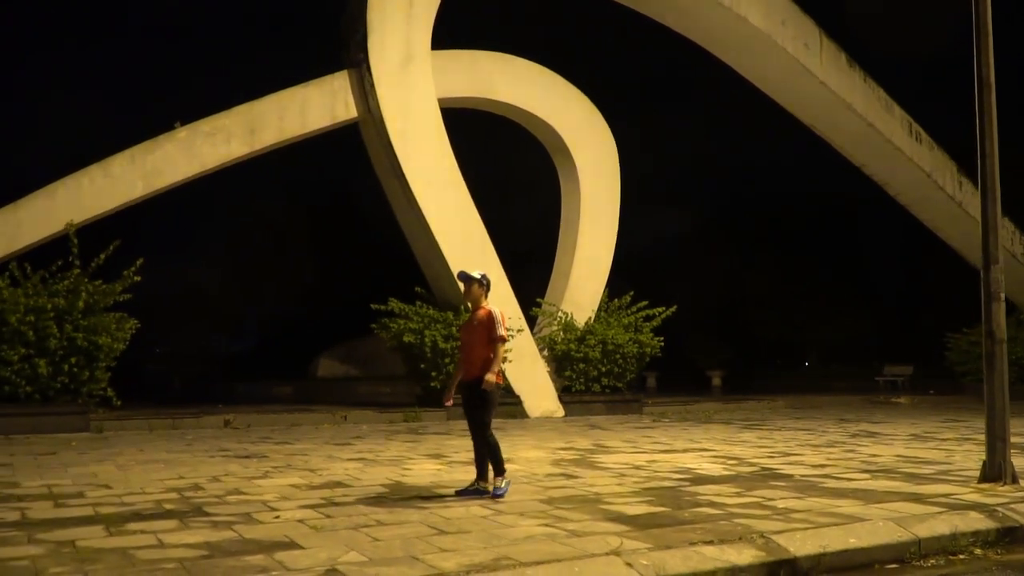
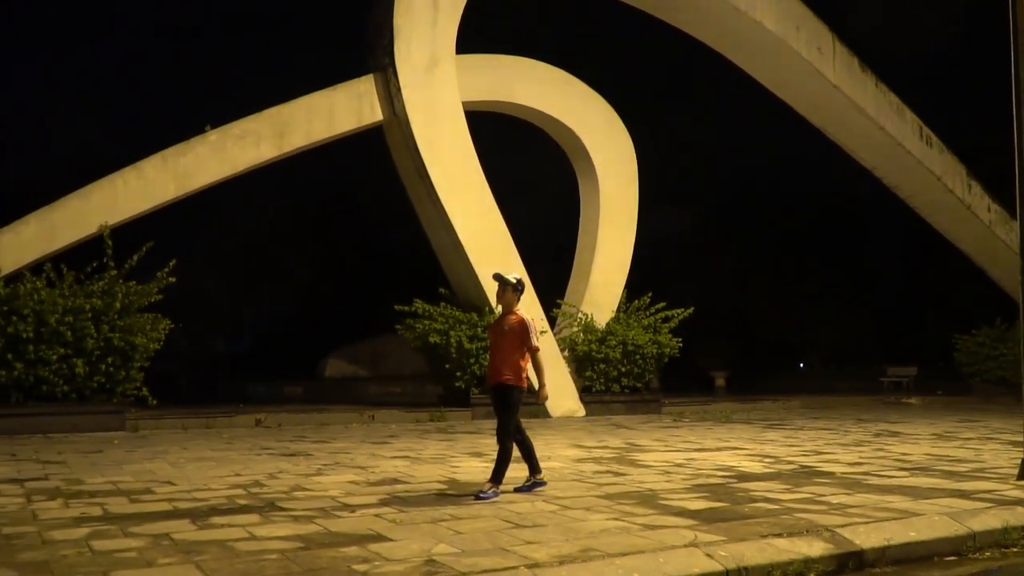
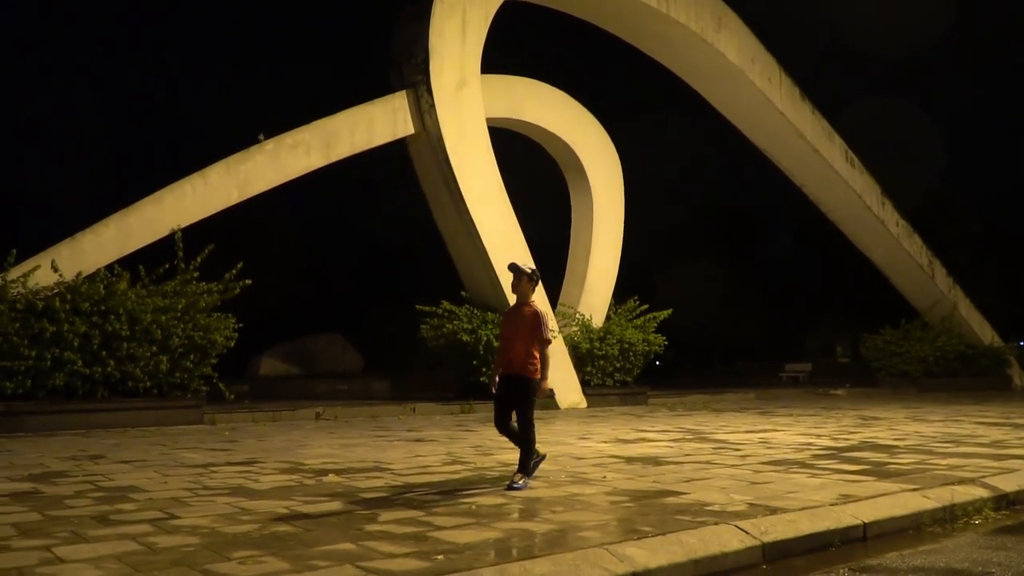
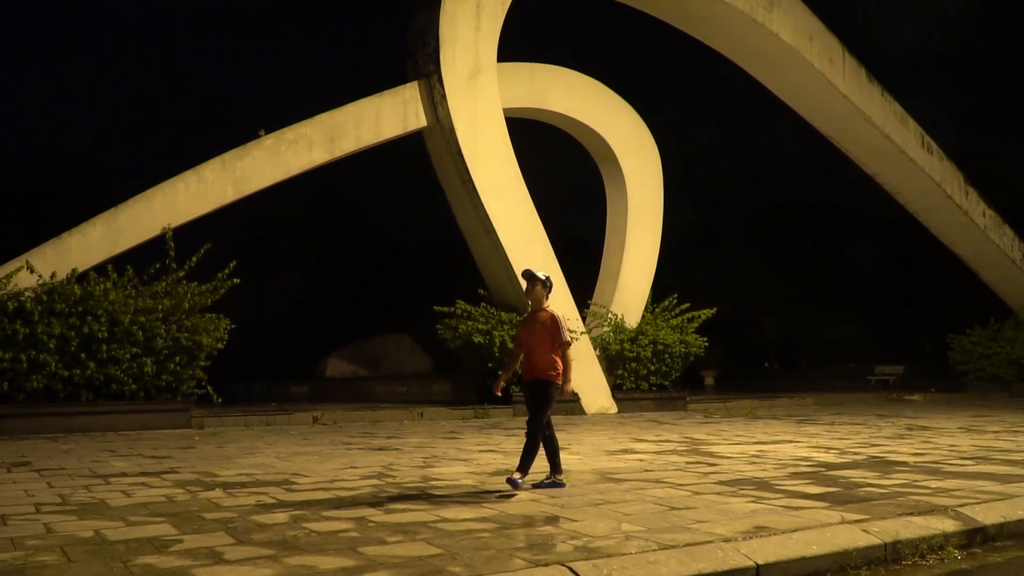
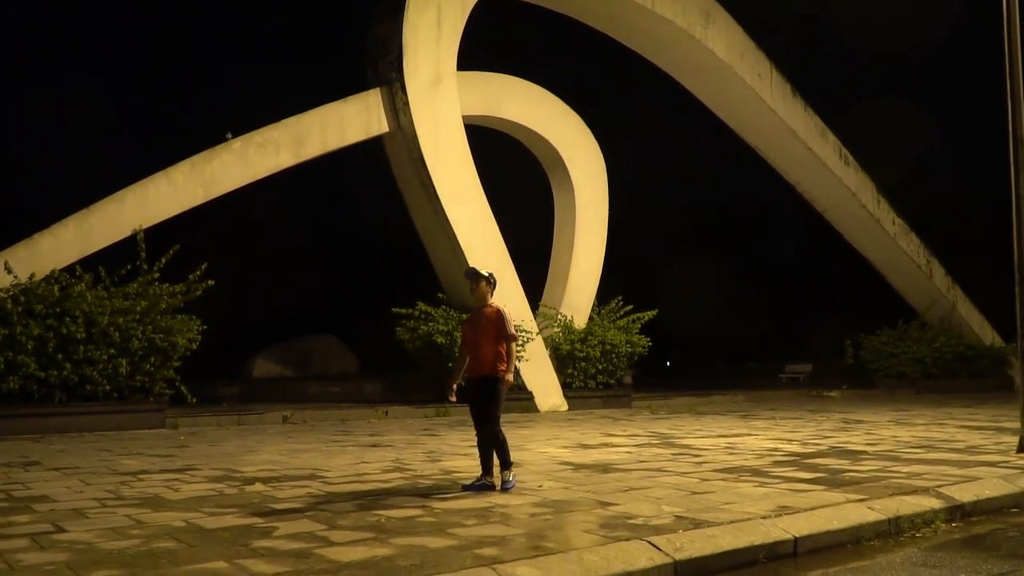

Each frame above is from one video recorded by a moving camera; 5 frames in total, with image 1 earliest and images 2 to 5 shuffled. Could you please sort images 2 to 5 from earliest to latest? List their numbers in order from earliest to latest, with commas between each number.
2, 4, 5, 3
